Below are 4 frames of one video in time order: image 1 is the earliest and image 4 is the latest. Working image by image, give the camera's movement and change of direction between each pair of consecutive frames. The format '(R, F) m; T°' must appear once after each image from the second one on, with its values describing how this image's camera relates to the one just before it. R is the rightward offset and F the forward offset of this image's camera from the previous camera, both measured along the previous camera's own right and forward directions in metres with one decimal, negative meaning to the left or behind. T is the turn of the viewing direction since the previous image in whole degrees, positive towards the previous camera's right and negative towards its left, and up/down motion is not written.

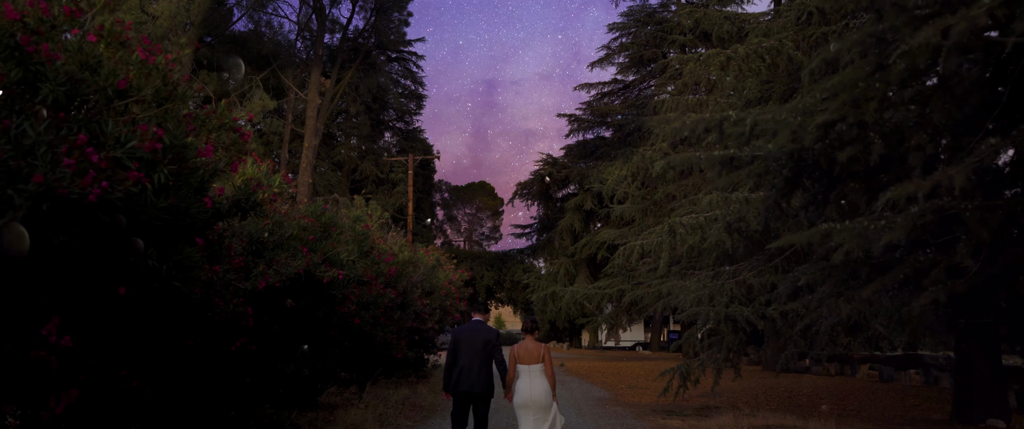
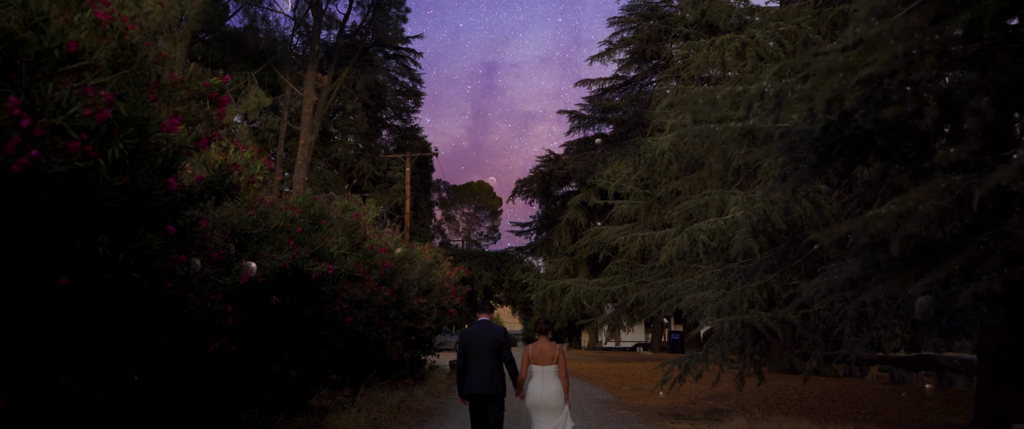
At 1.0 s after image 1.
(0.0, +0.6) m; 0°
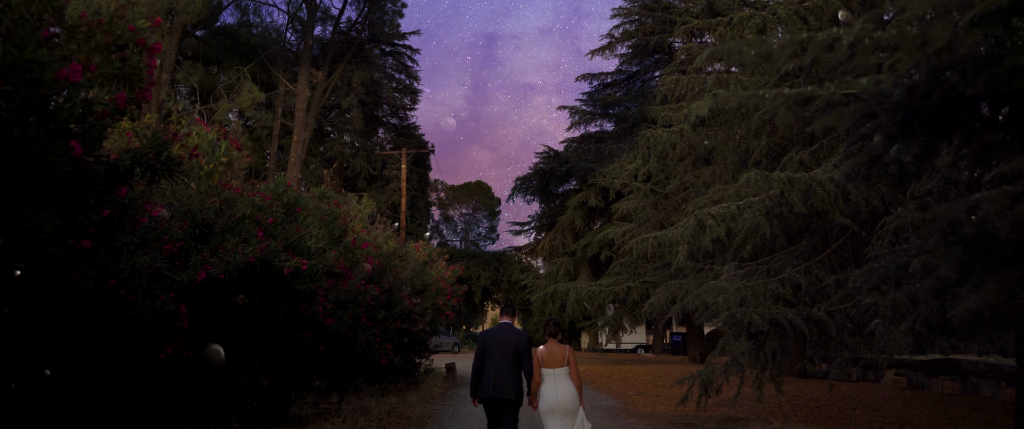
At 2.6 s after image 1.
(0.0, +0.9) m; 0°
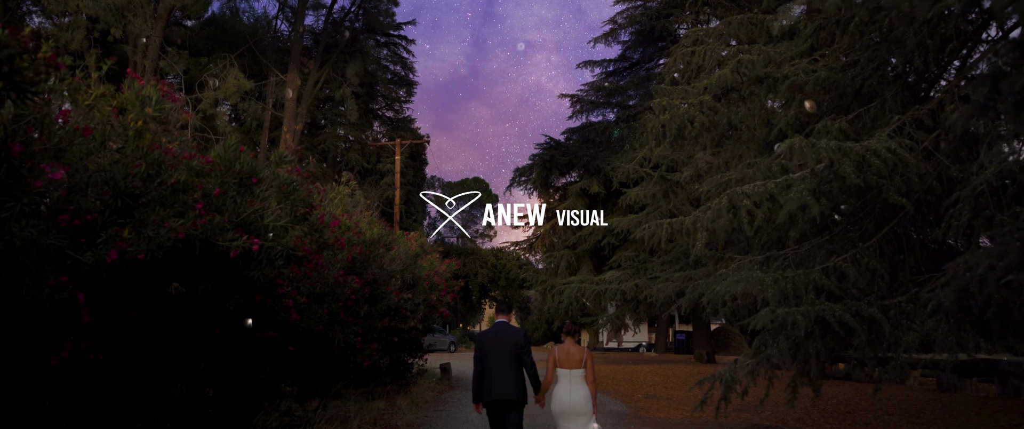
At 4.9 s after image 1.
(0.0, +1.4) m; 0°
